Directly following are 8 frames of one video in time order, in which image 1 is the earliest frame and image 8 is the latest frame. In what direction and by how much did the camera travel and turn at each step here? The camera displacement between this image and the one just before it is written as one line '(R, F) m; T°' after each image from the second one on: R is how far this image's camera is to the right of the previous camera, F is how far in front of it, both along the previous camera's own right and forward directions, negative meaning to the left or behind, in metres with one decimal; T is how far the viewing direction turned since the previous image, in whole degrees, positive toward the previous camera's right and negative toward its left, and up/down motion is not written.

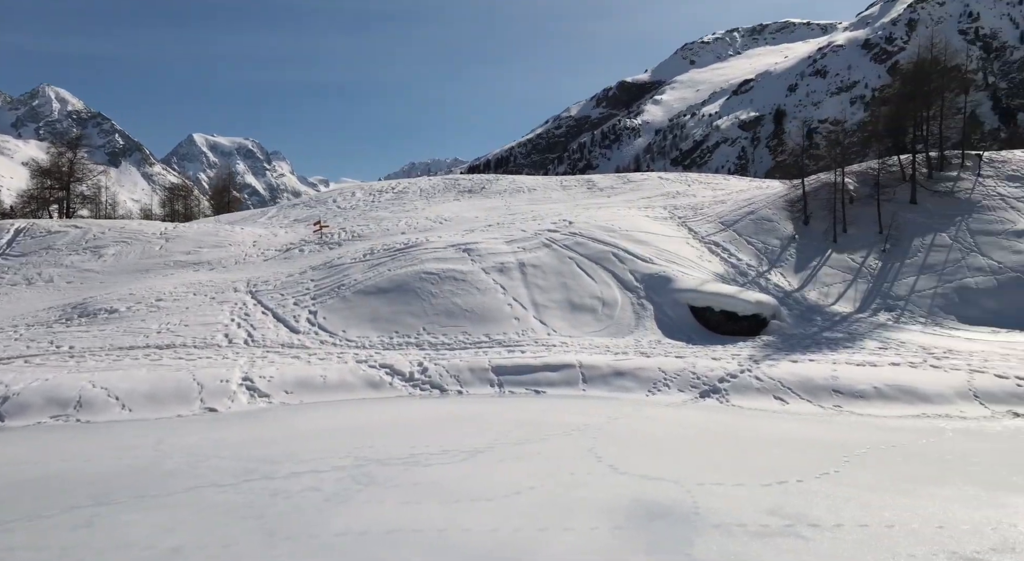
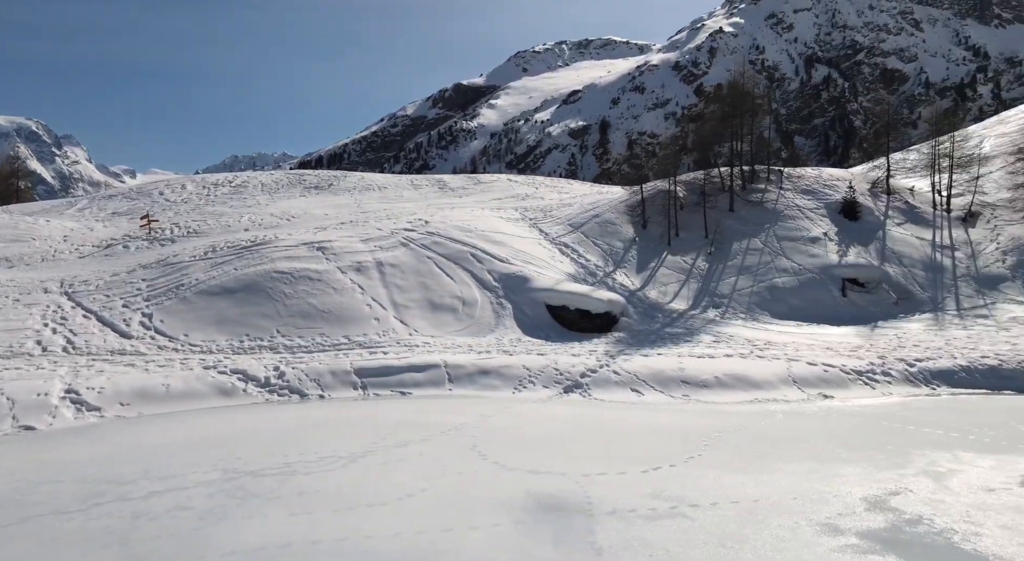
(-0.5, +0.1) m; +13°
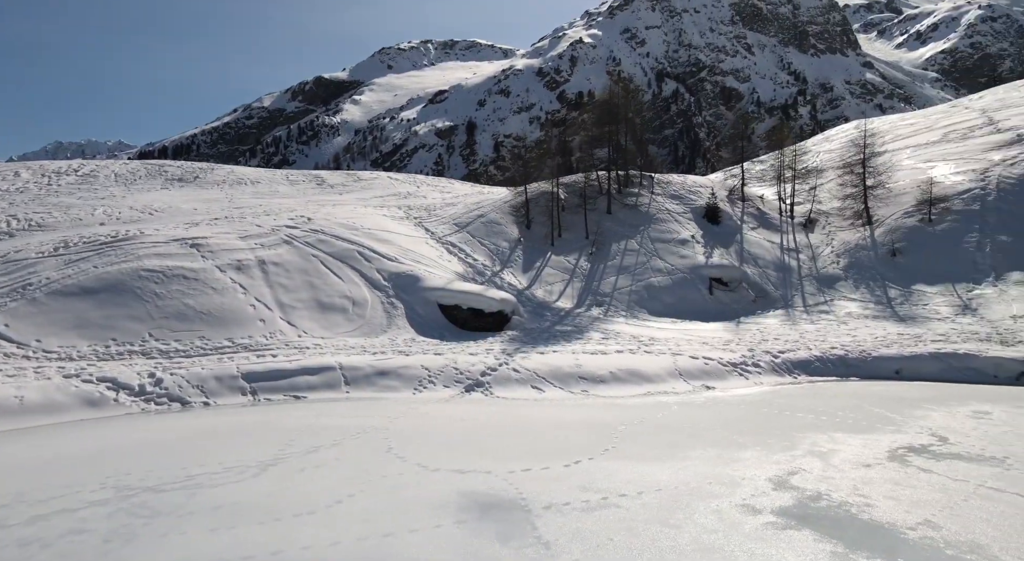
(-0.5, +0.1) m; +11°
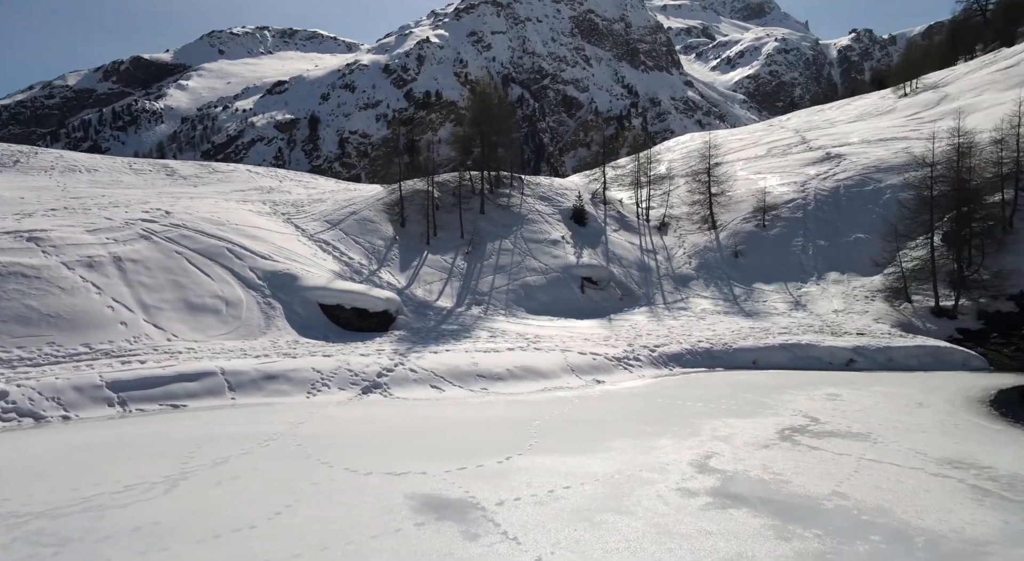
(-0.8, +0.1) m; +12°
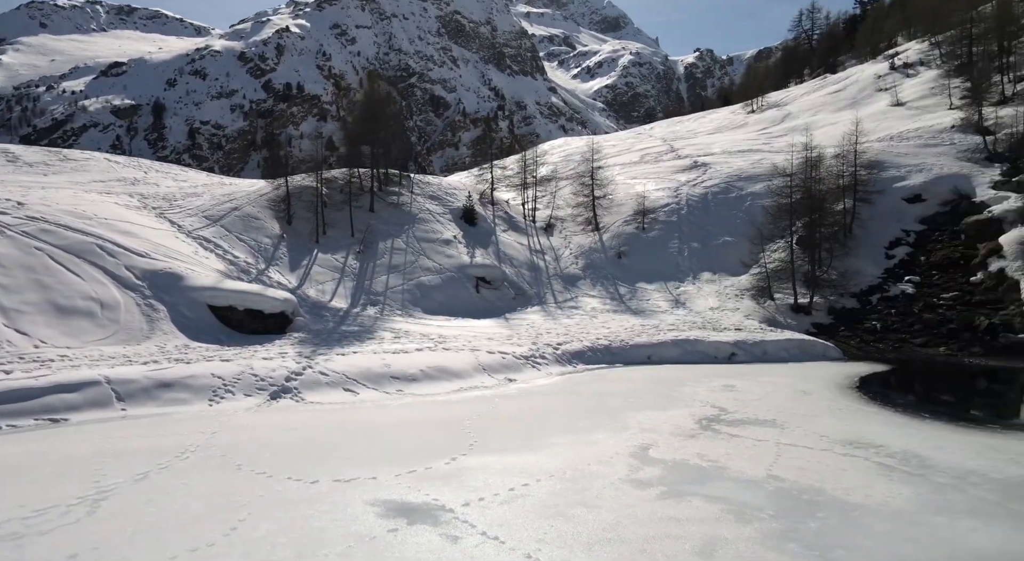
(-0.7, +0.1) m; +10°
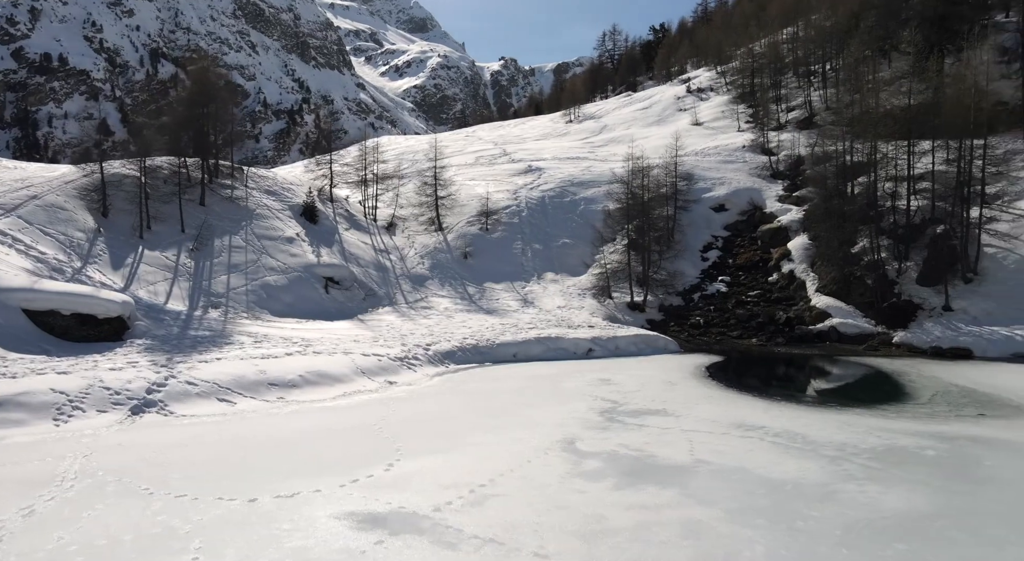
(-1.2, +0.1) m; +15°
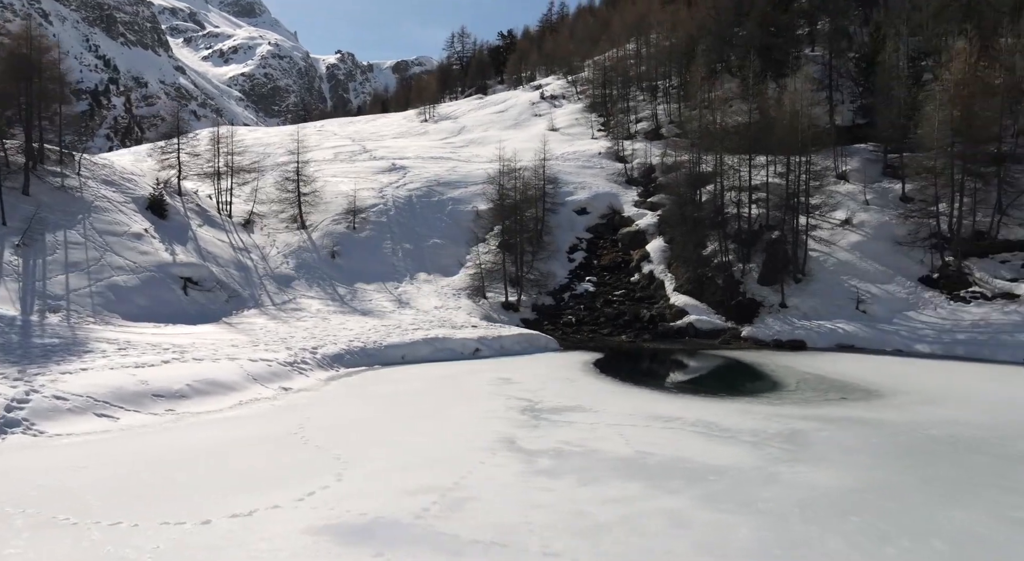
(-1.0, +0.1) m; +12°
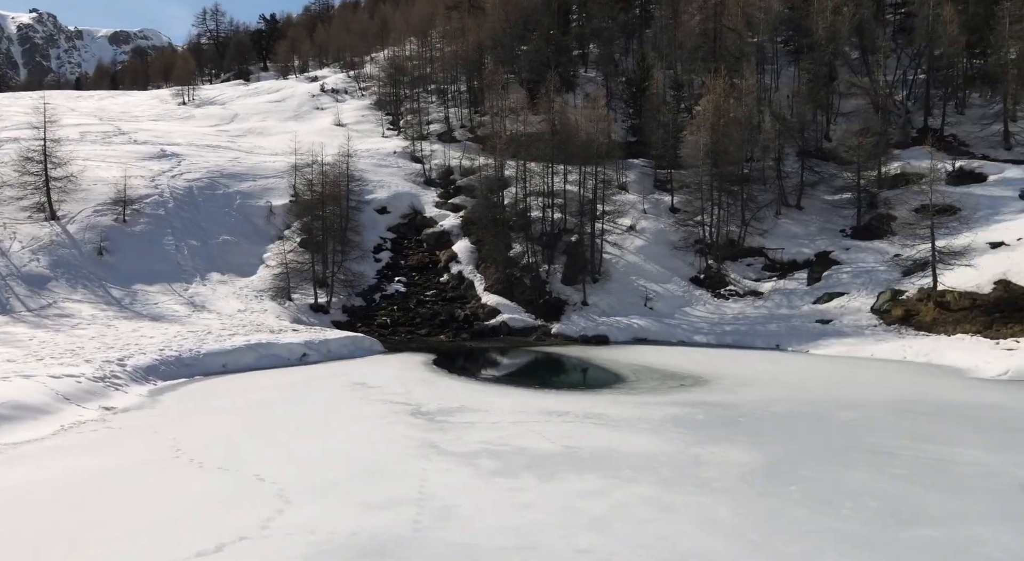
(-1.7, +0.2) m; +18°
